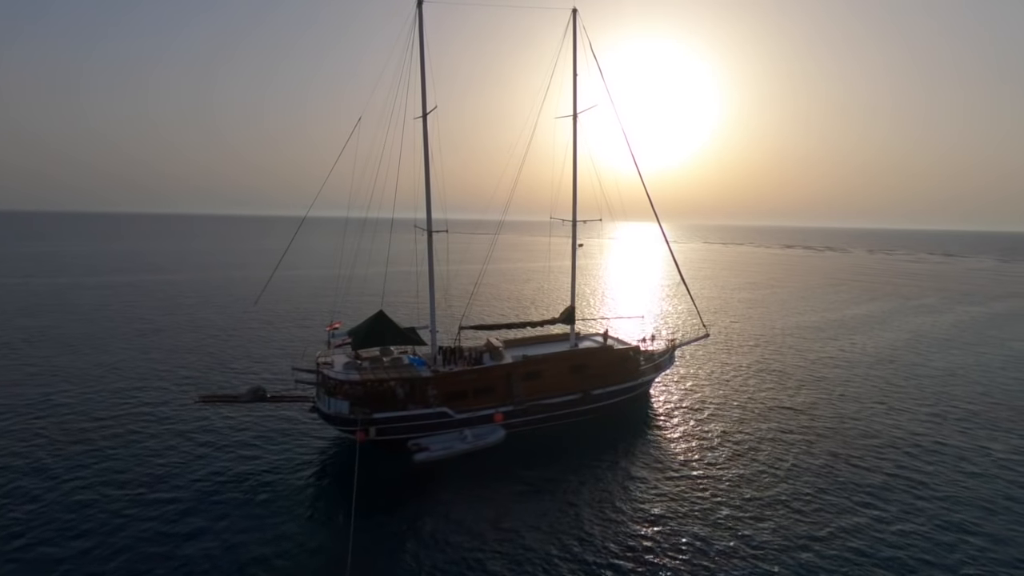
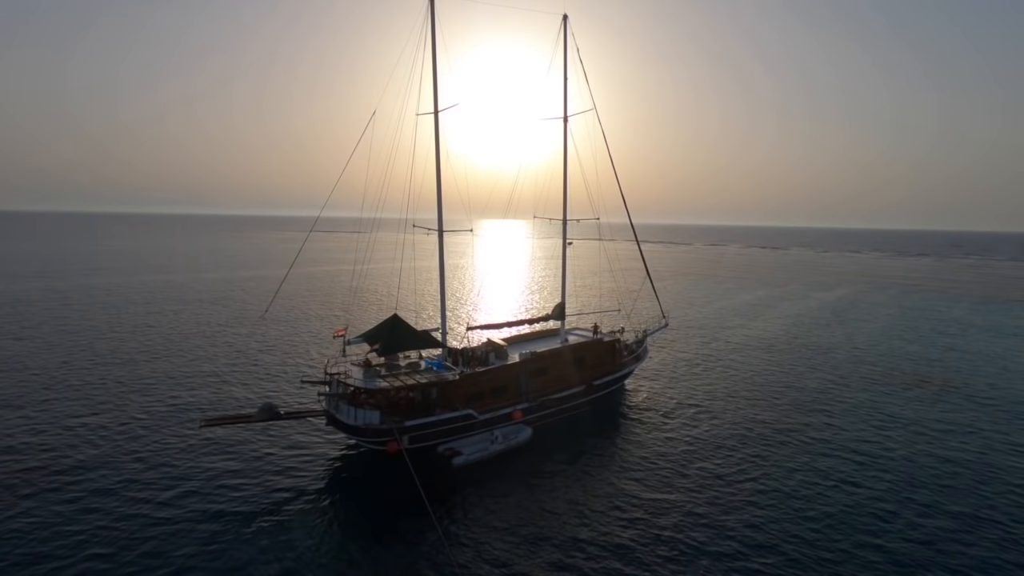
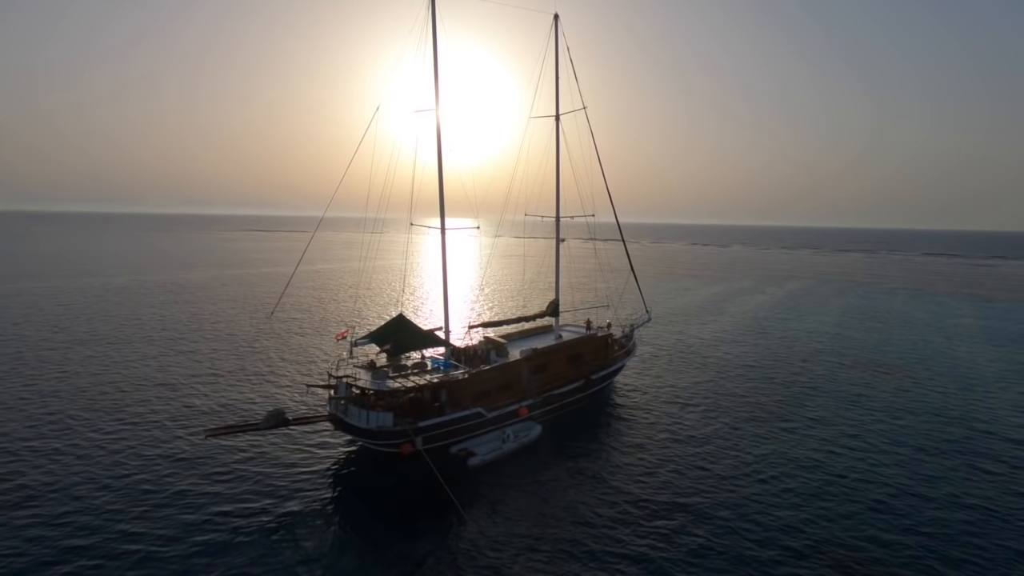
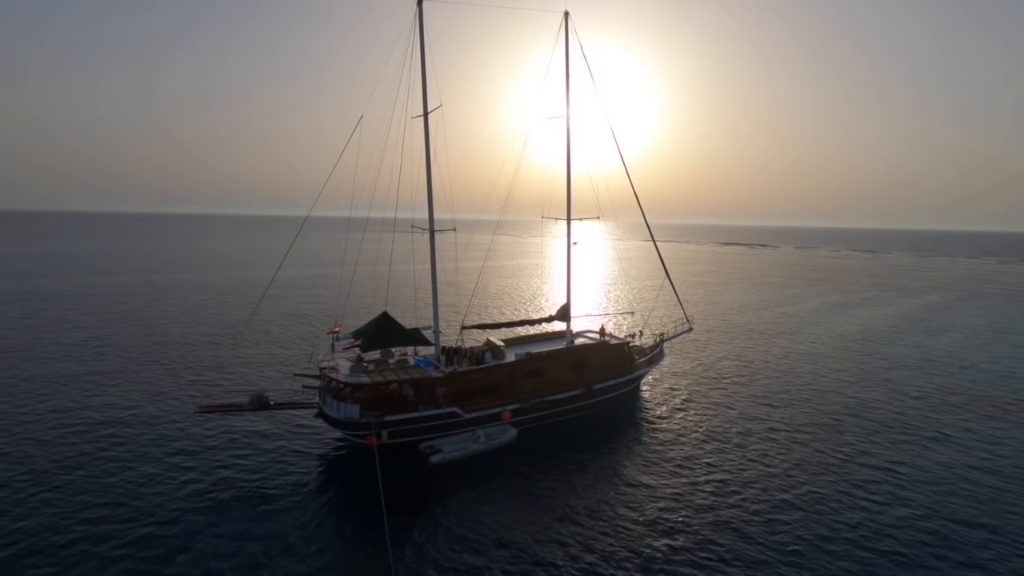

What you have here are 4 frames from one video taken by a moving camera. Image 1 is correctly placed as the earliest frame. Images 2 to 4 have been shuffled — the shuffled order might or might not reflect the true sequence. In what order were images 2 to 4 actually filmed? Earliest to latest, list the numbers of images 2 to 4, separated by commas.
4, 2, 3
